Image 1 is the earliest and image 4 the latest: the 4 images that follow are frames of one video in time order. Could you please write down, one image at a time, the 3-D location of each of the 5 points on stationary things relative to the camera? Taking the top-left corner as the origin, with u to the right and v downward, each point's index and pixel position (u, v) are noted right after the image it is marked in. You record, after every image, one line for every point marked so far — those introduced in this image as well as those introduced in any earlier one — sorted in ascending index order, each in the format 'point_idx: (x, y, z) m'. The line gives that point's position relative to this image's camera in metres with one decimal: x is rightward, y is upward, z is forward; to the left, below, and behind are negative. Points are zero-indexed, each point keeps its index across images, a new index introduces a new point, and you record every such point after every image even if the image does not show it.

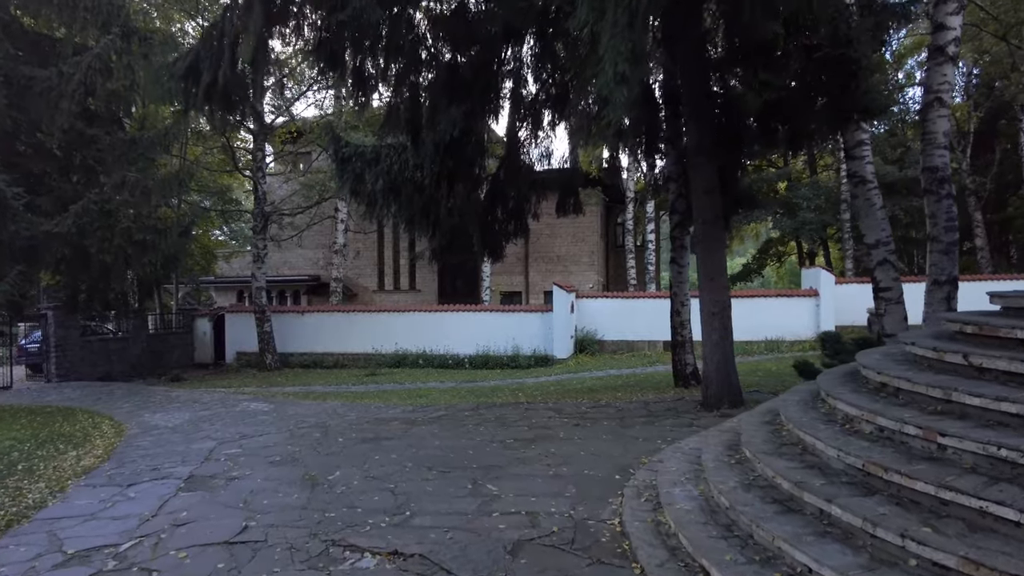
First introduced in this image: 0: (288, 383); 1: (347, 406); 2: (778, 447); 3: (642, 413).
0: (-6.7, -2.8, +19.4) m
1: (-3.3, -2.4, +12.9) m
2: (+2.1, -1.3, +5.2) m
3: (+2.0, -1.9, +9.7) m
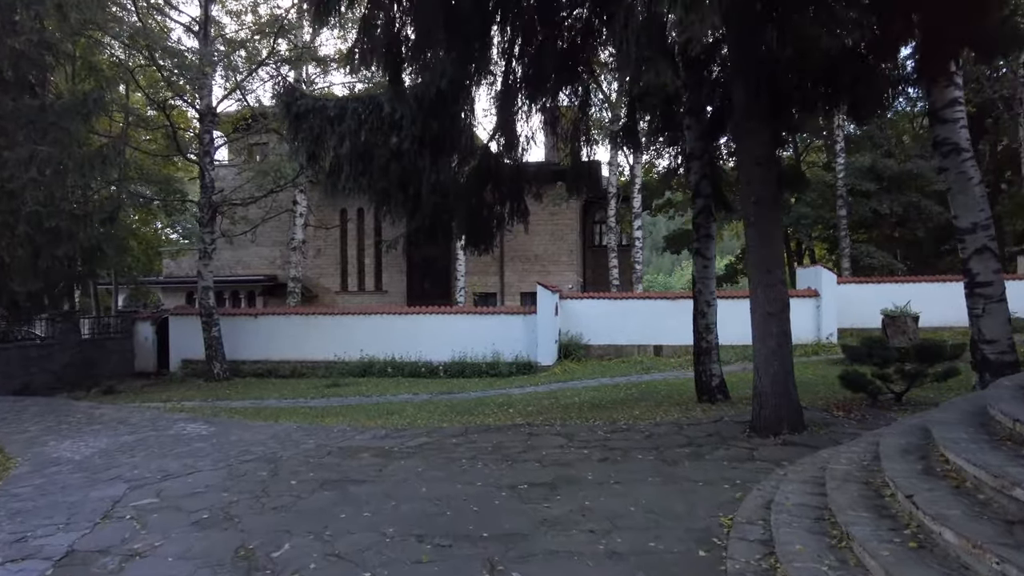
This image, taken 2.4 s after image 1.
0: (-7.2, -2.8, +16.9) m
1: (-3.4, -2.3, +10.6) m
2: (+2.4, -1.2, +3.2) m
3: (+2.0, -1.8, +7.7) m
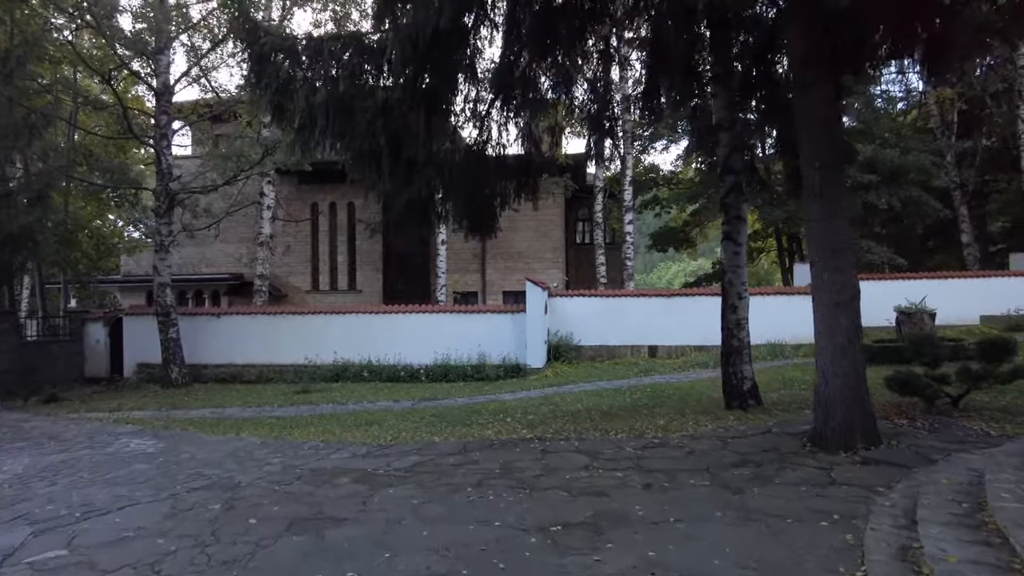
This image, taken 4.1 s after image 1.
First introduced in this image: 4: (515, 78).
0: (-7.4, -2.7, +15.2) m
1: (-3.4, -2.2, +9.0) m
2: (+2.8, -1.0, +1.8) m
3: (+2.2, -1.7, +6.3) m
4: (0.0, +2.9, +8.5) m
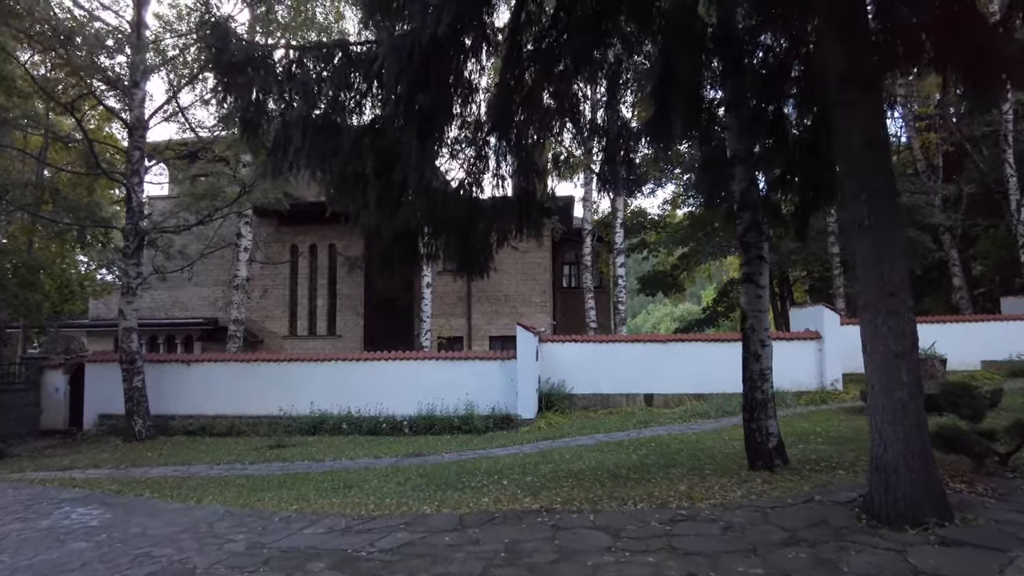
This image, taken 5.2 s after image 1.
0: (-7.6, -3.7, +13.8) m
1: (-3.4, -2.8, +7.8) m
2: (+3.0, -1.1, +0.9) m
3: (+2.2, -2.1, +5.3) m
4: (0.0, +2.3, +7.8) m
